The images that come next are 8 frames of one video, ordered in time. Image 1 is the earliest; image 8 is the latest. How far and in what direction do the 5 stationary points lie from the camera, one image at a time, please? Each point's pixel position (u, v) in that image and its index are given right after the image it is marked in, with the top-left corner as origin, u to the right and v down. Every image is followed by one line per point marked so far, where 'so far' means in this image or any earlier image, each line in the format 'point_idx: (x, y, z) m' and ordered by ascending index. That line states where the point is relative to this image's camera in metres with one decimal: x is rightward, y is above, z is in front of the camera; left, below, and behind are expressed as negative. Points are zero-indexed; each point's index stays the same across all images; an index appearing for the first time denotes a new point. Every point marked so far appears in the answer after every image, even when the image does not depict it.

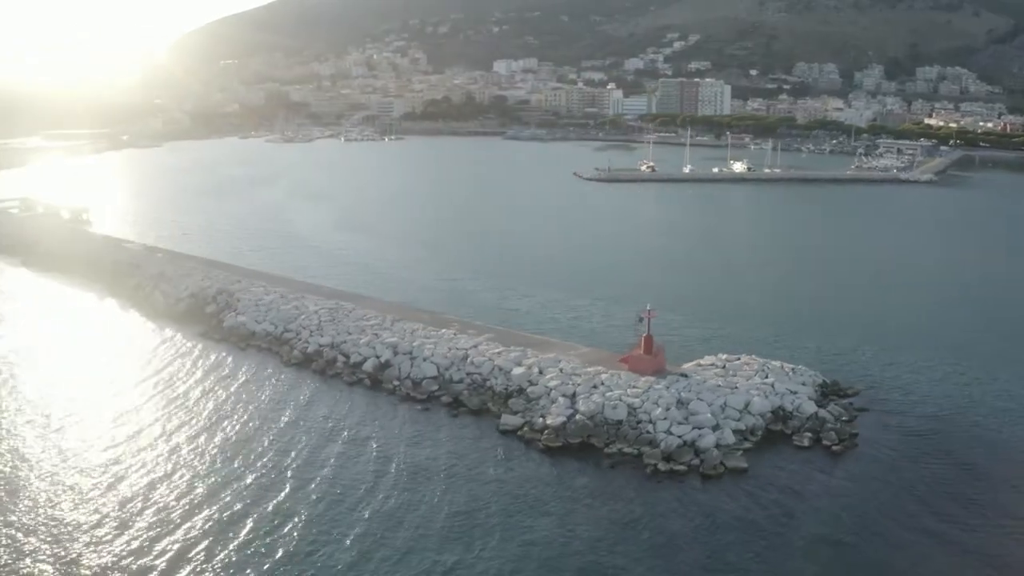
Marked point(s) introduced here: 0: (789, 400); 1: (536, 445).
0: (+1.7, -0.7, +7.5) m
1: (+0.1, -0.9, +7.3) m
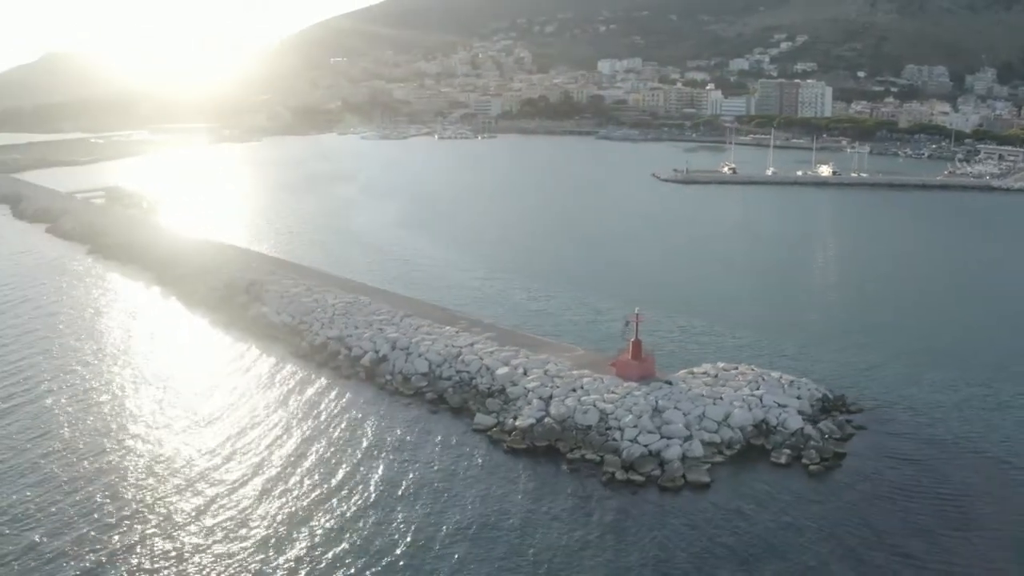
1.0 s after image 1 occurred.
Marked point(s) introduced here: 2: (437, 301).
0: (+1.5, -0.7, +7.2) m
1: (-0.1, -0.9, +7.2) m
2: (-0.8, -0.1, +10.2) m
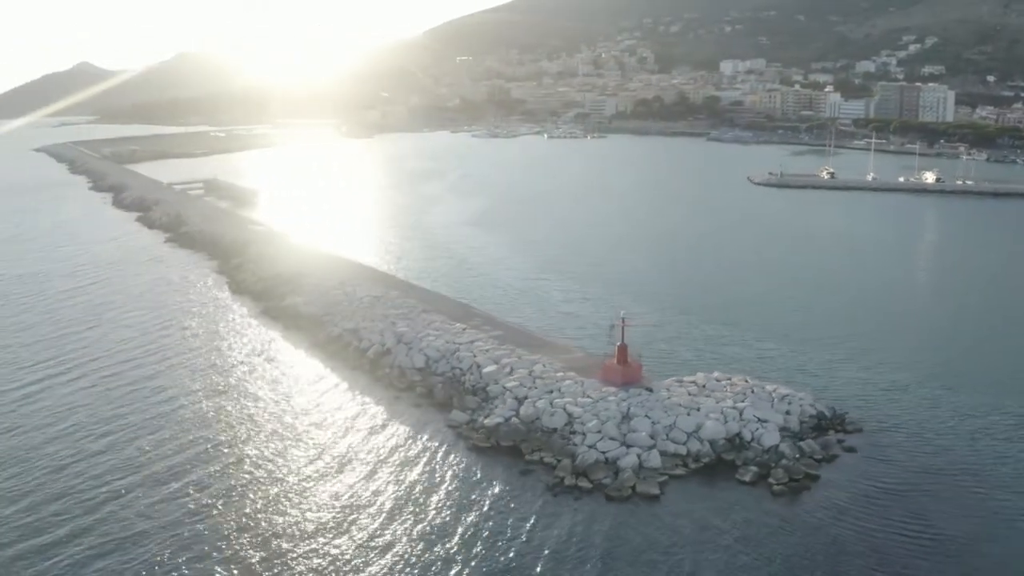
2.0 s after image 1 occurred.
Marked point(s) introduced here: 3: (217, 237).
0: (+1.3, -0.8, +6.9) m
1: (-0.3, -0.9, +7.1) m
2: (-0.5, -0.1, +10.3) m
3: (-2.9, +0.6, +11.8) m
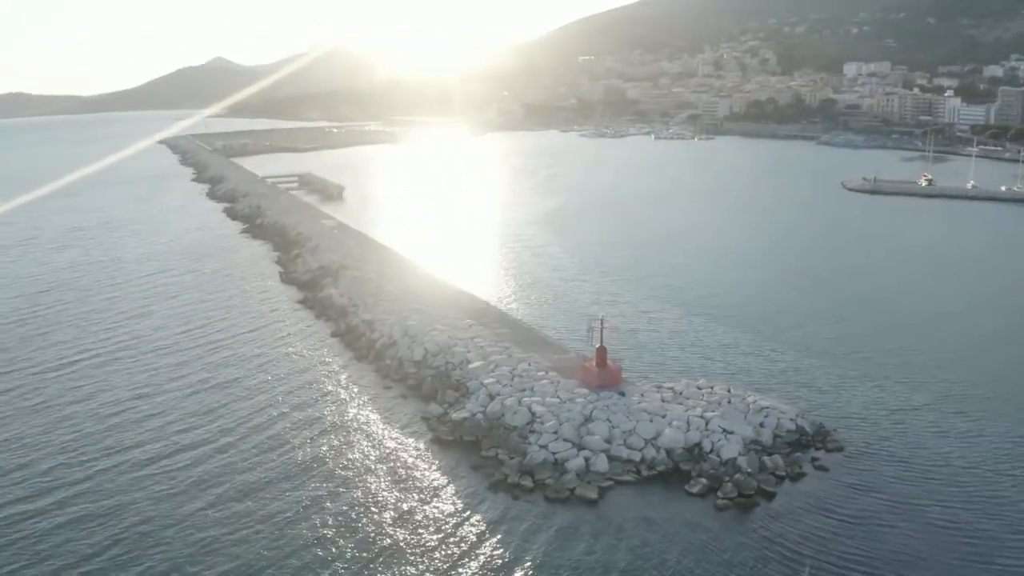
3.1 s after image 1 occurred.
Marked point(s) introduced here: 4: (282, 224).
0: (+1.1, -0.8, +6.7) m
1: (-0.5, -0.9, +7.2) m
2: (-0.1, 0.0, +10.3) m
3: (-2.3, +0.7, +12.2) m
4: (-2.3, +0.6, +12.0) m
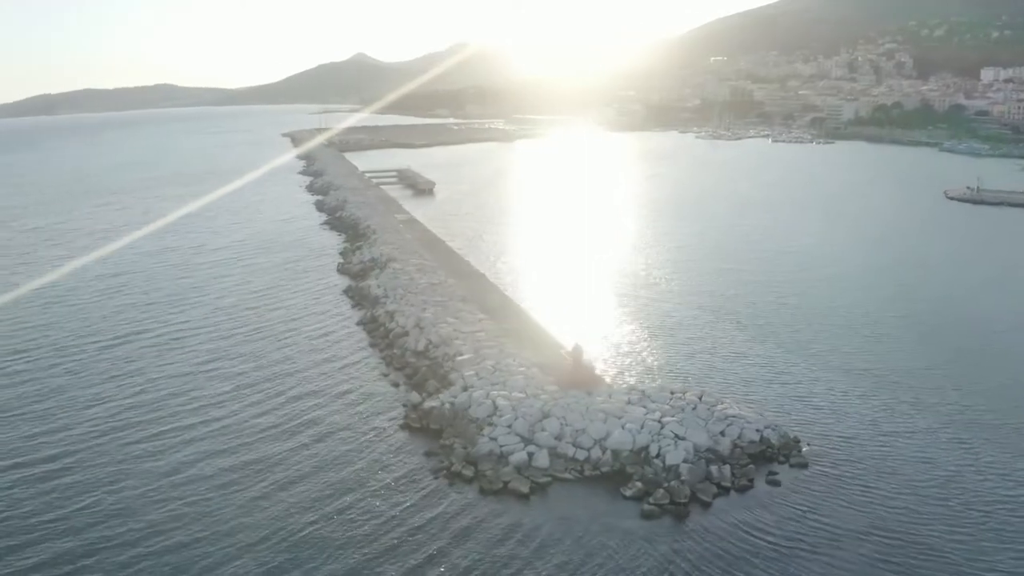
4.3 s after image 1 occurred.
0: (+0.8, -0.8, +6.6) m
1: (-0.6, -0.8, +7.4) m
2: (+0.2, 0.0, +10.4) m
3: (-1.6, +0.8, +12.6) m
4: (-1.6, +0.7, +12.4) m
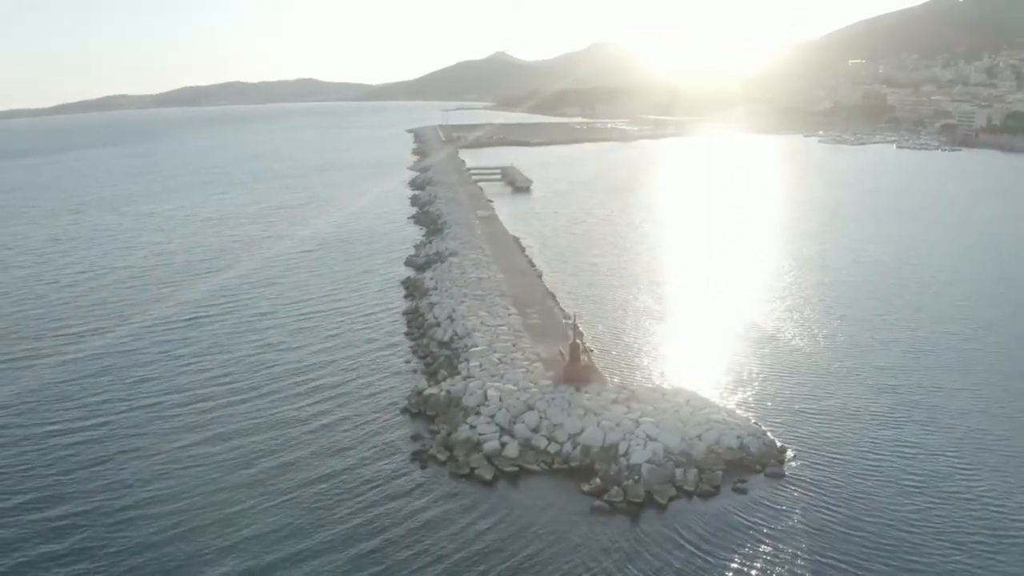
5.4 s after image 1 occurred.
0: (+0.6, -0.8, +6.7) m
1: (-0.7, -0.8, +7.6) m
2: (+0.7, 0.0, +10.5) m
3: (-0.7, +0.9, +13.0) m
4: (-0.7, +0.8, +12.8) m
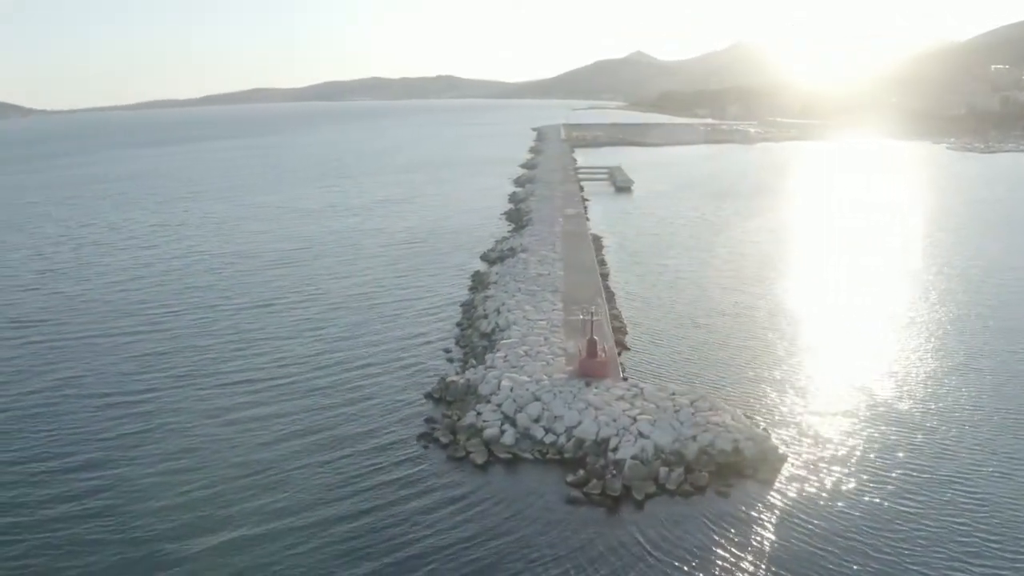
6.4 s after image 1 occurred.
0: (+0.6, -0.8, +6.8) m
1: (-0.5, -0.7, +7.9) m
2: (+1.2, 0.0, +10.6) m
3: (+0.2, +0.9, +13.2) m
4: (+0.2, +0.8, +13.0) m
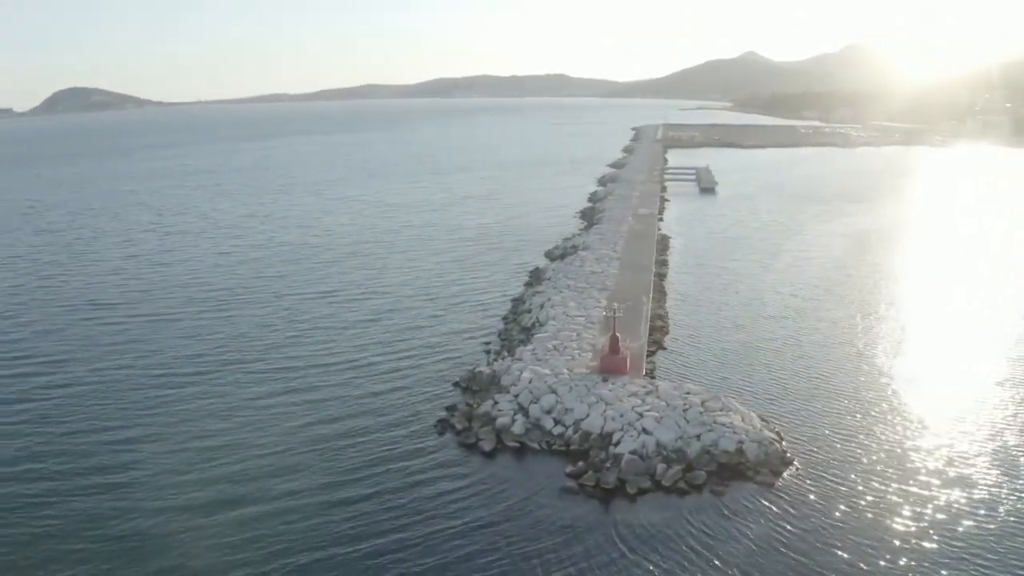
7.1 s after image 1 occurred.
0: (+0.6, -0.8, +7.0) m
1: (-0.4, -0.7, +8.2) m
2: (+1.7, 0.0, +10.6) m
3: (+1.1, +0.9, +13.4) m
4: (+1.0, +0.9, +13.2) m
